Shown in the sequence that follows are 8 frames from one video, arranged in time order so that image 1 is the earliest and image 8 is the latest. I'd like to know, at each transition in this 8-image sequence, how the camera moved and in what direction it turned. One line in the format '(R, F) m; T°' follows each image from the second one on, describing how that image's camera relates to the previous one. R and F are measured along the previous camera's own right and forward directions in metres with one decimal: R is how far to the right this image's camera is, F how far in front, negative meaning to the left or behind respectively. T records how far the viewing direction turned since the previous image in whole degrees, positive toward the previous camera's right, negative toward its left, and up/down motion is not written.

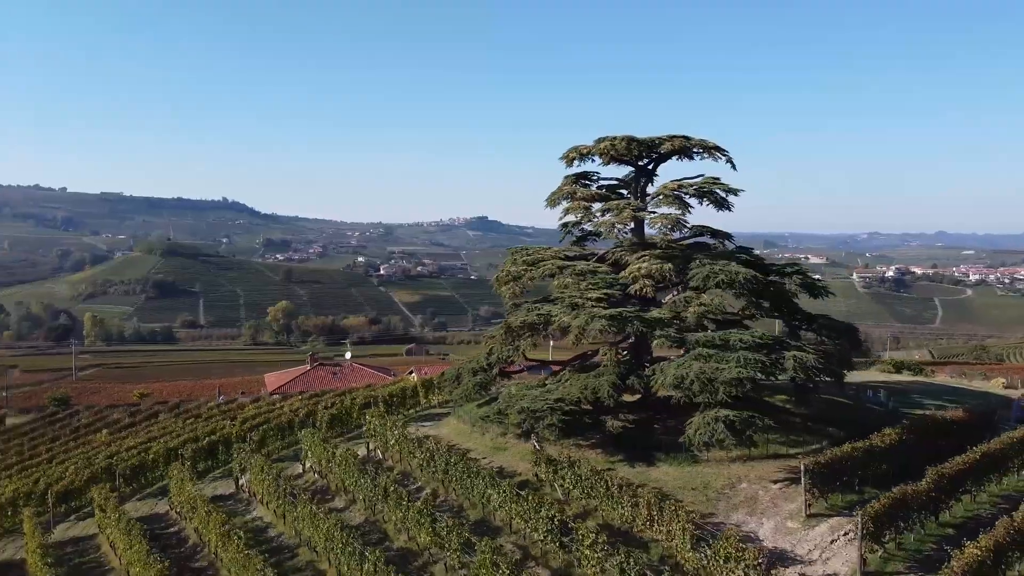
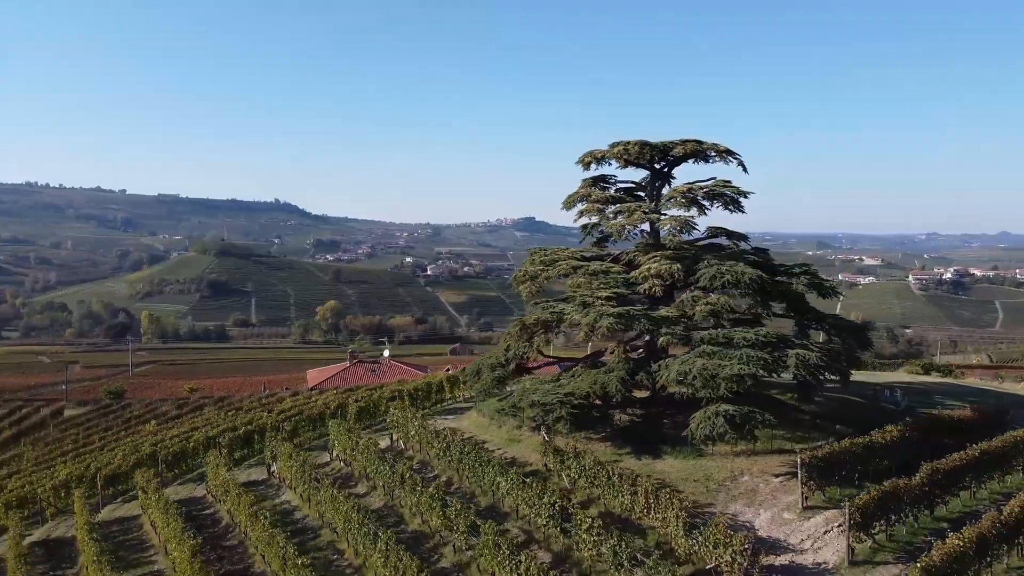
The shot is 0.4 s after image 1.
(+0.7, -0.7) m; -3°
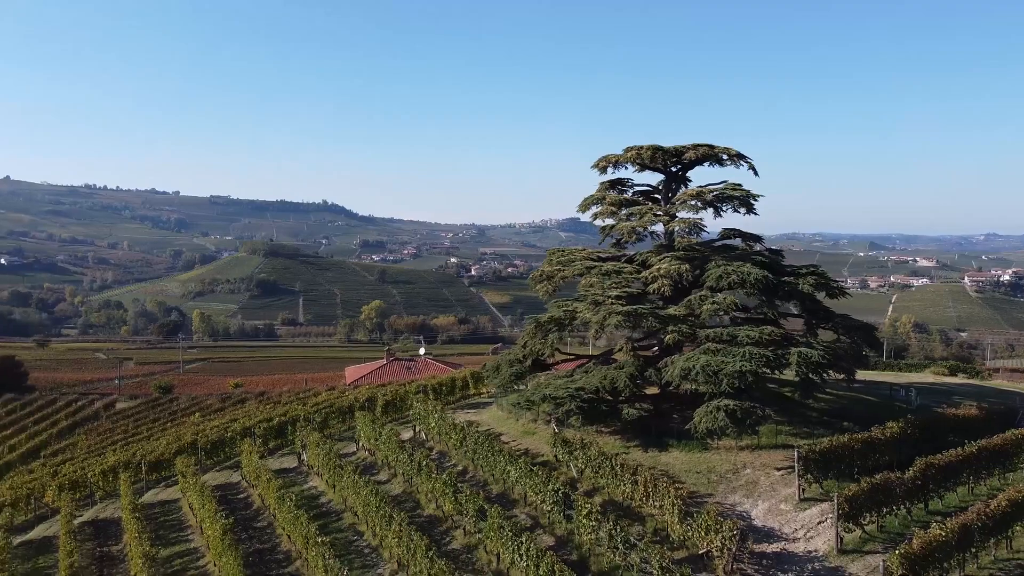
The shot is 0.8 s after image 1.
(+0.6, -0.7) m; -3°
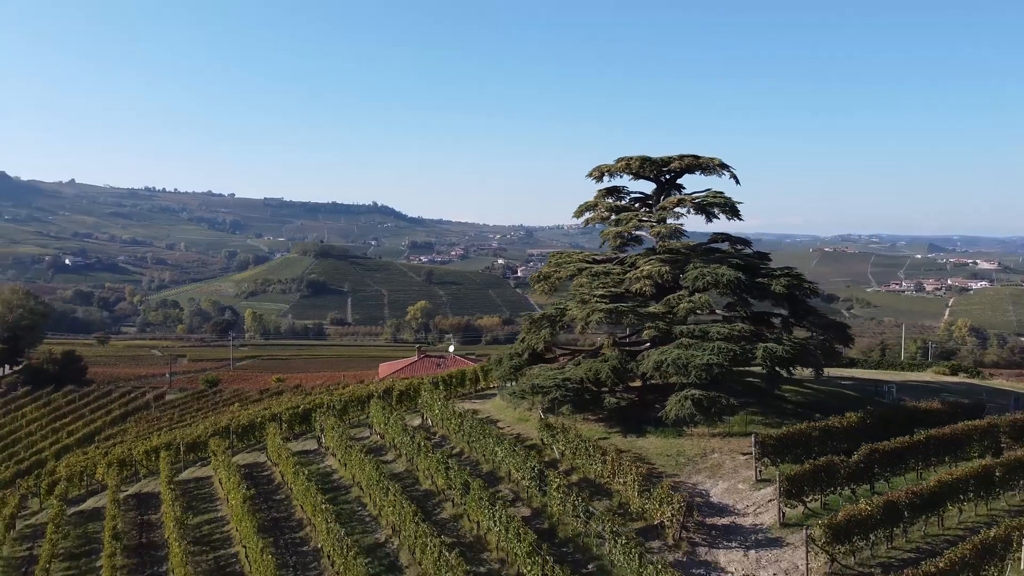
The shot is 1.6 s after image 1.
(+1.3, -1.5) m; -4°
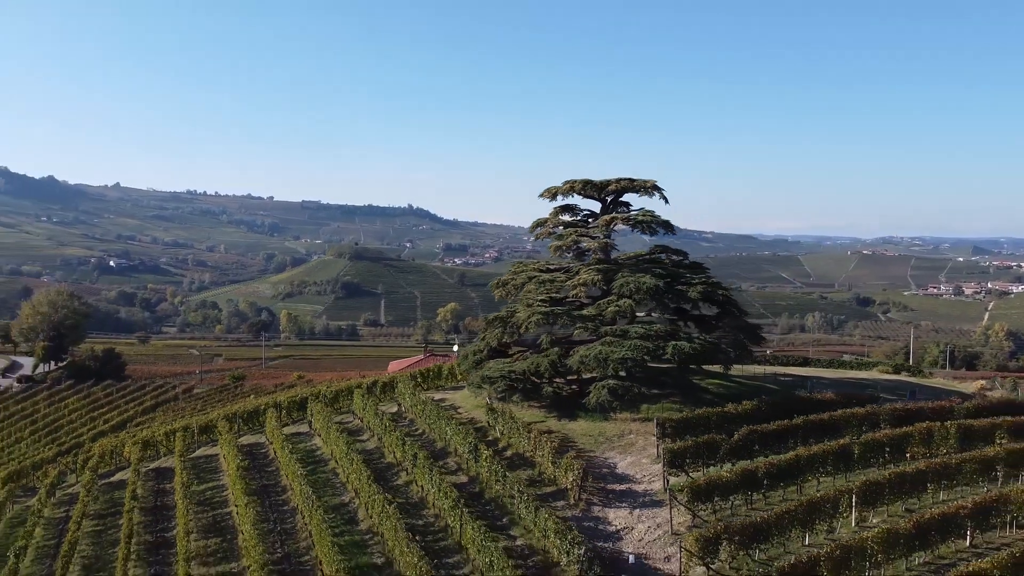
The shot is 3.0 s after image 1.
(+2.3, -2.8) m; -3°
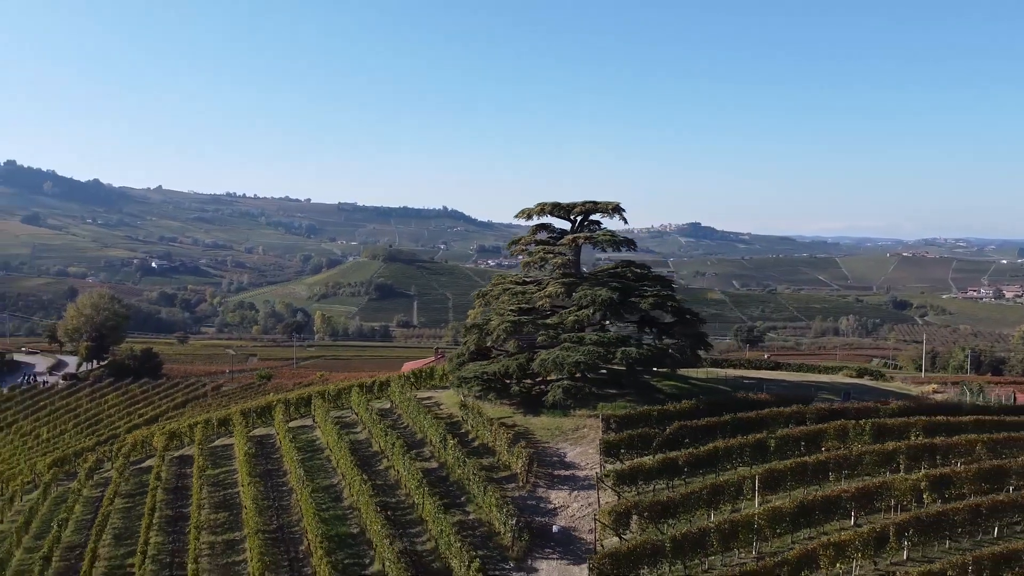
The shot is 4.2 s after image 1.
(+1.9, -2.5) m; -3°
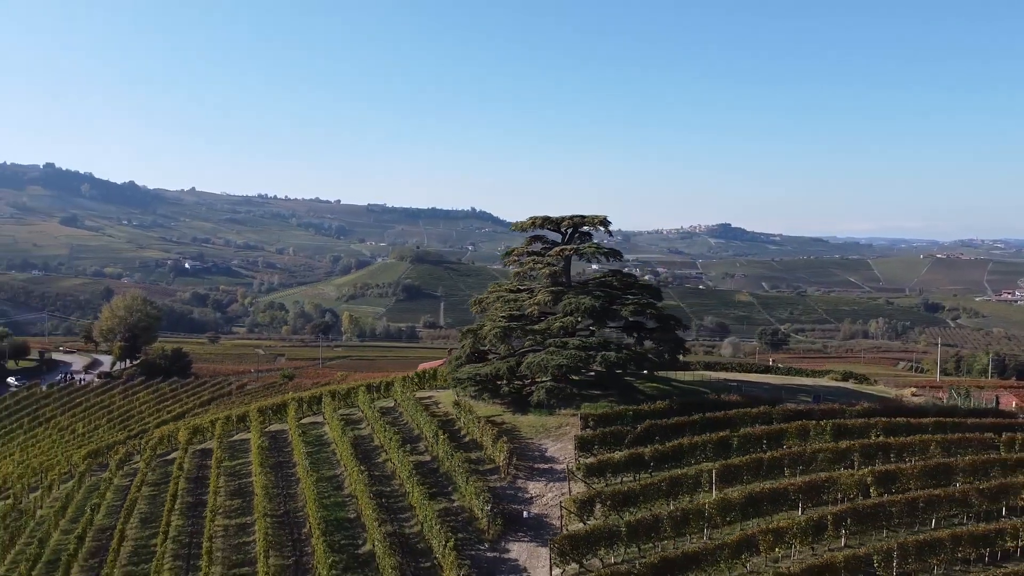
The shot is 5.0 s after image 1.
(+1.2, -1.7) m; -2°
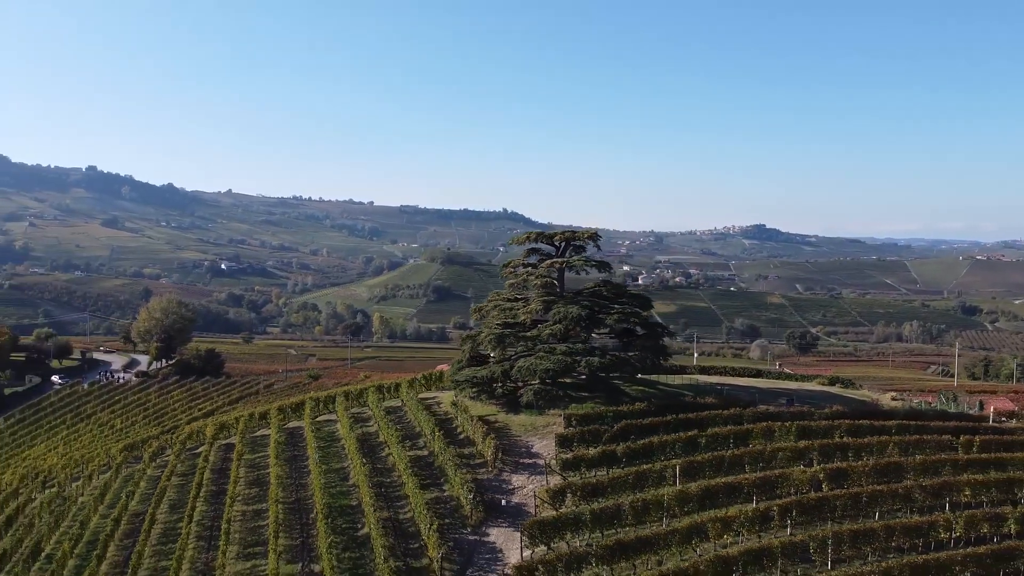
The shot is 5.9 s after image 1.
(+1.4, -1.9) m; -2°
